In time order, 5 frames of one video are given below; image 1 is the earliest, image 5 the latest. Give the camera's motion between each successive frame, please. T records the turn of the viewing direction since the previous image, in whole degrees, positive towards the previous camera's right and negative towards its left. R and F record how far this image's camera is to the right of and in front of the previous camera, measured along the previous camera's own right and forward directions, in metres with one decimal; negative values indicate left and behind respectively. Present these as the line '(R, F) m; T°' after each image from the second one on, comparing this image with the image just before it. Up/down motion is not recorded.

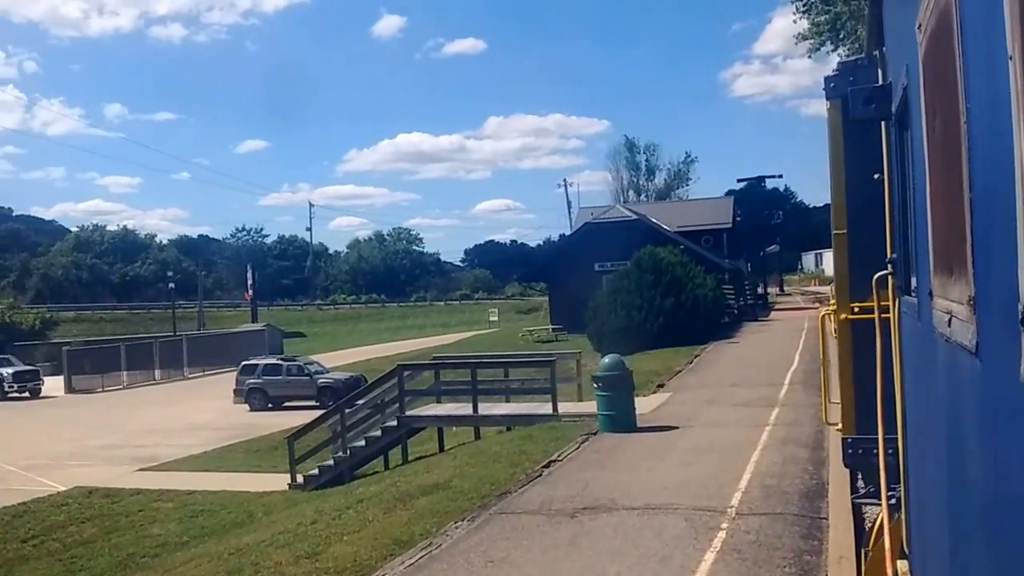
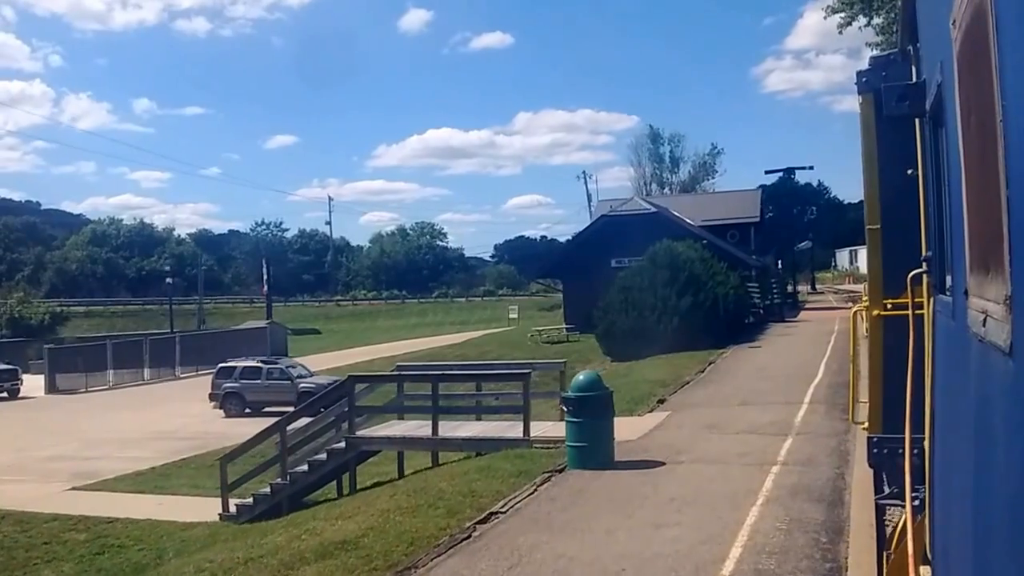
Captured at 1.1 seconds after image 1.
(+0.9, +3.1) m; -2°
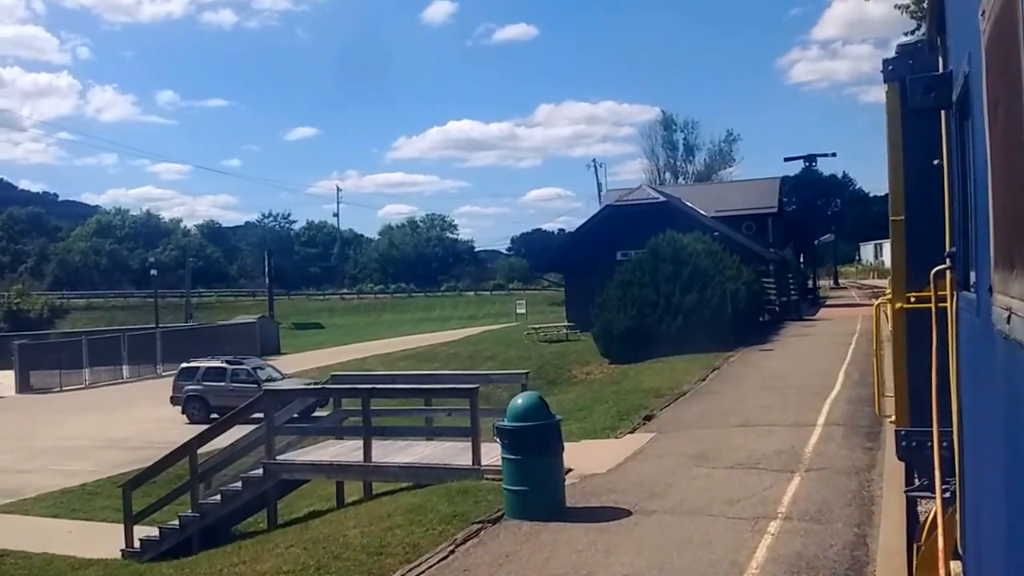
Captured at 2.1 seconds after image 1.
(+0.8, +2.8) m; -1°
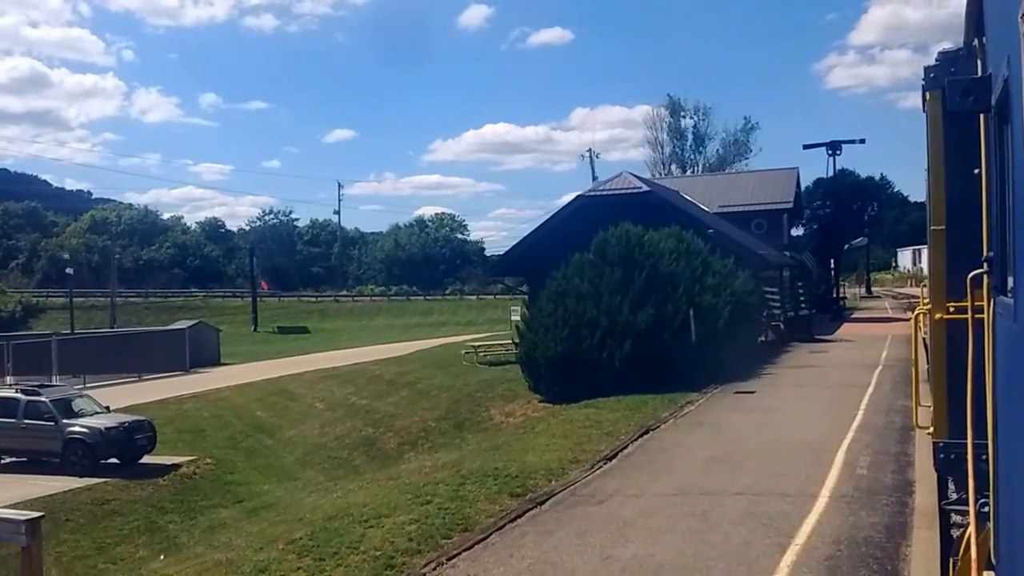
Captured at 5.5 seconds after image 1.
(+2.8, +8.0) m; -2°
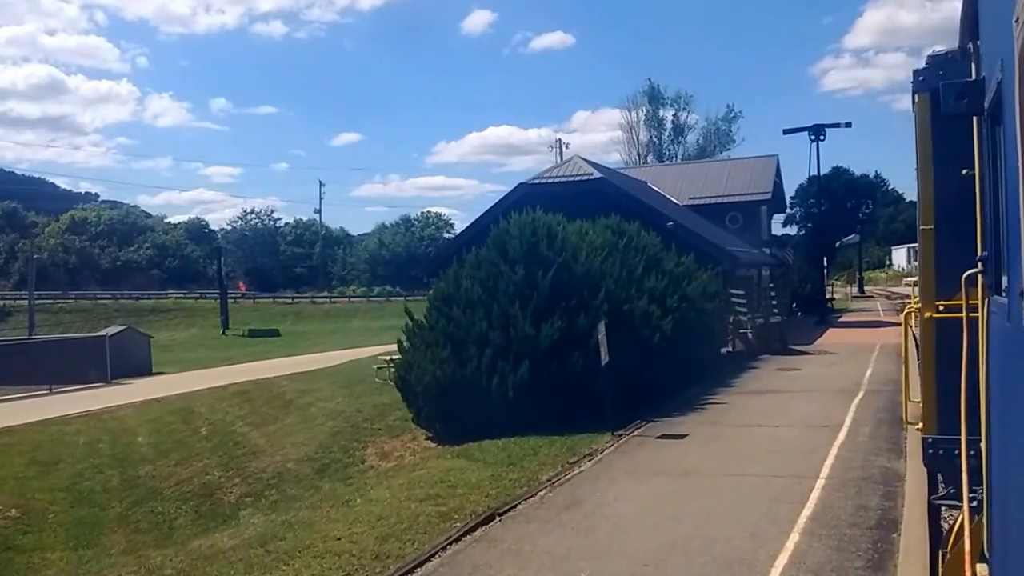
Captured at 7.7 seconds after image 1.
(+1.9, +4.9) m; 0°
